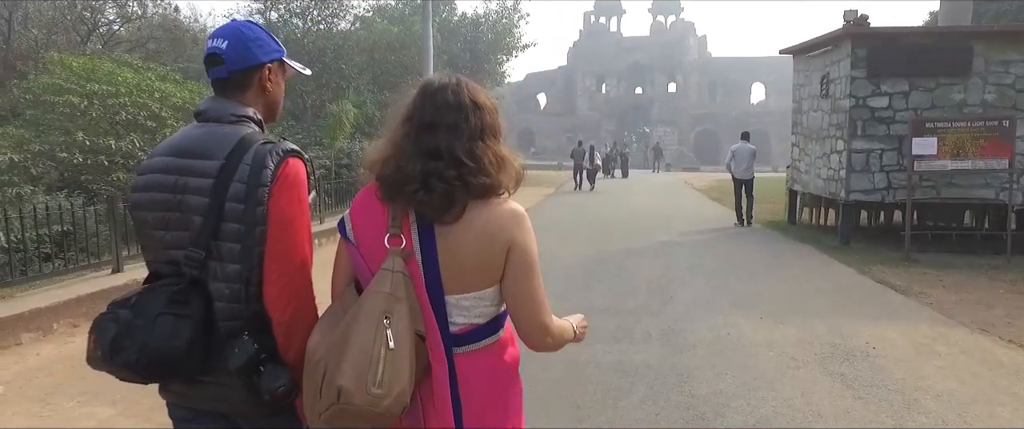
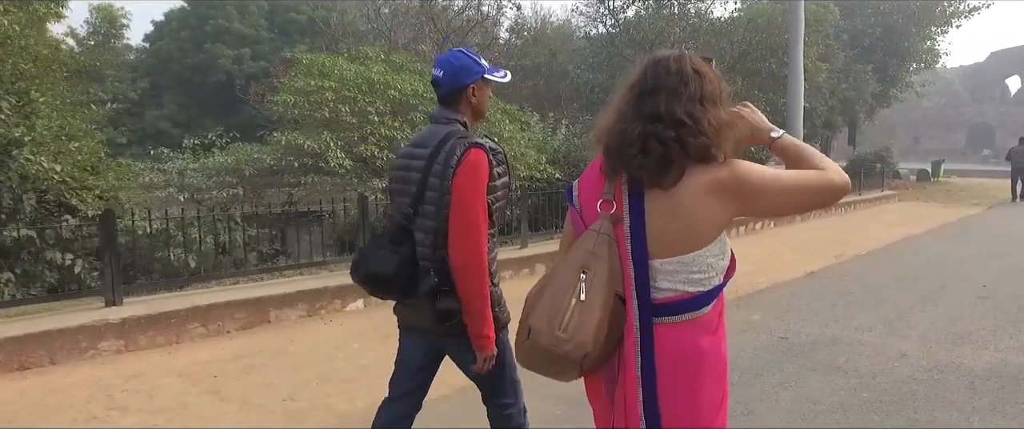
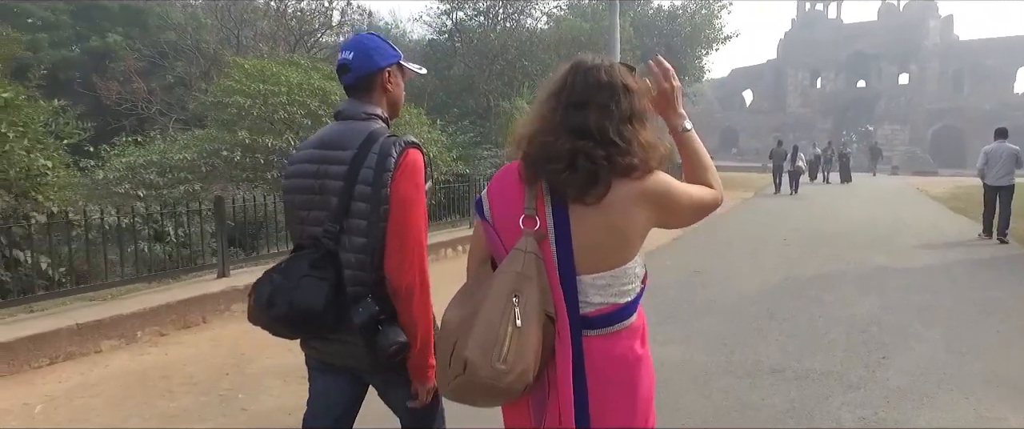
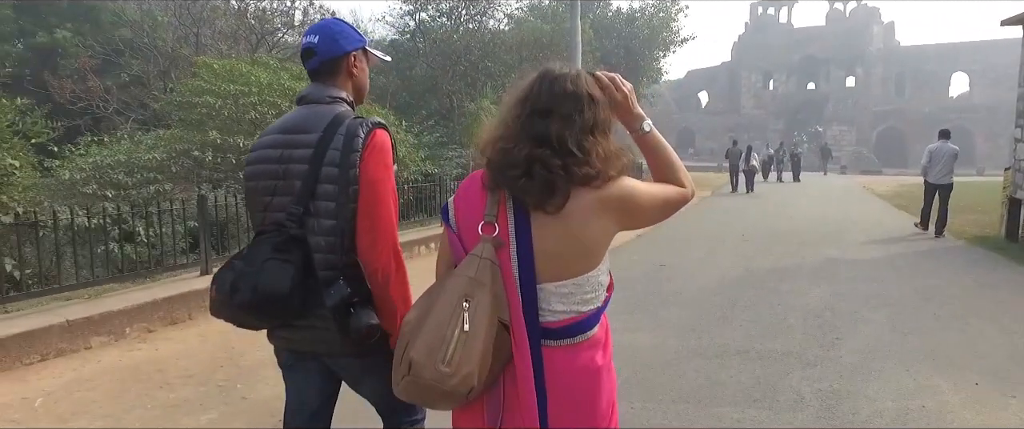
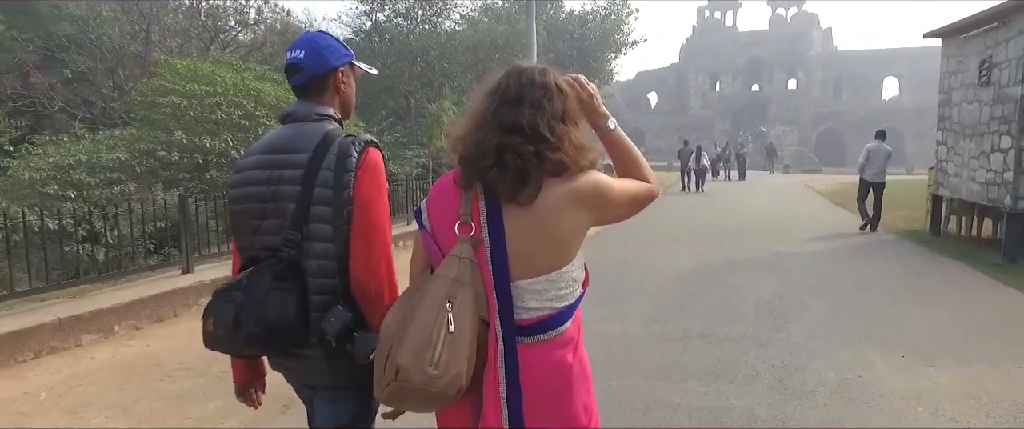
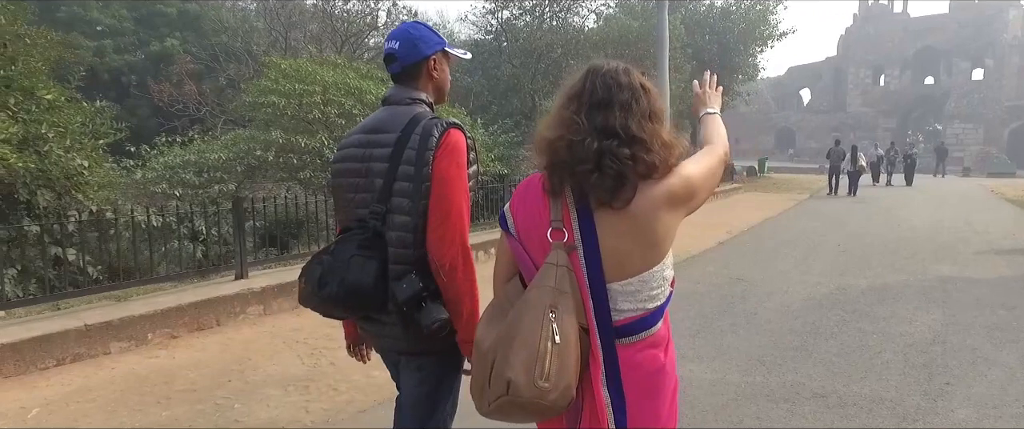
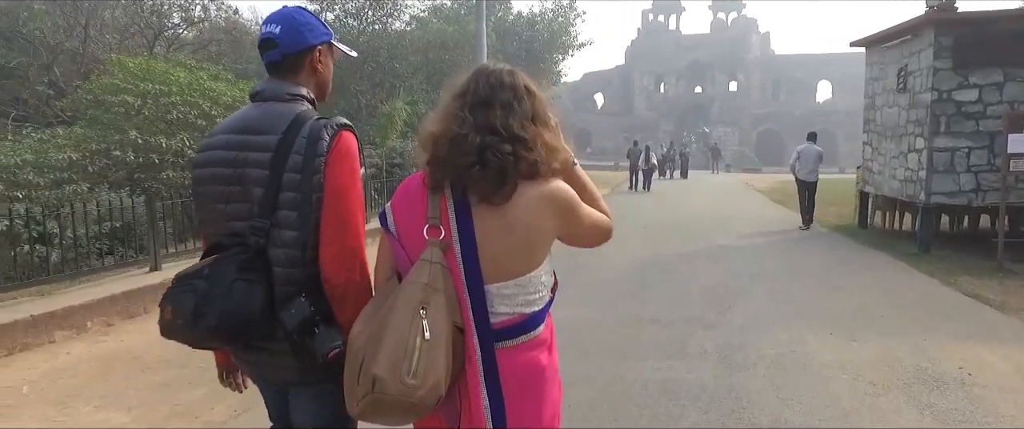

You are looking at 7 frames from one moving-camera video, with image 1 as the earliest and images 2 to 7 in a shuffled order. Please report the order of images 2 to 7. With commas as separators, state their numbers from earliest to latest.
7, 5, 4, 3, 6, 2
